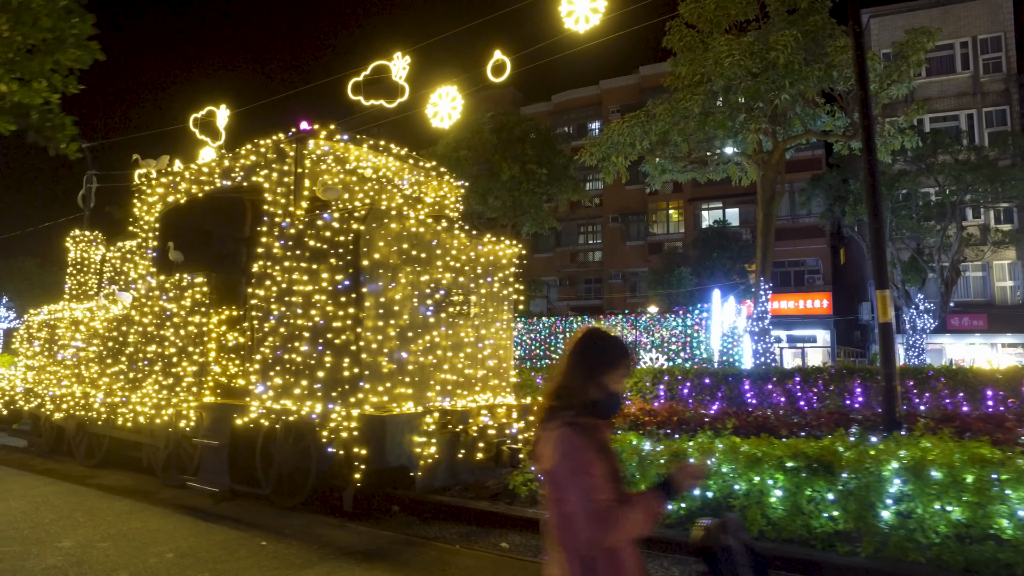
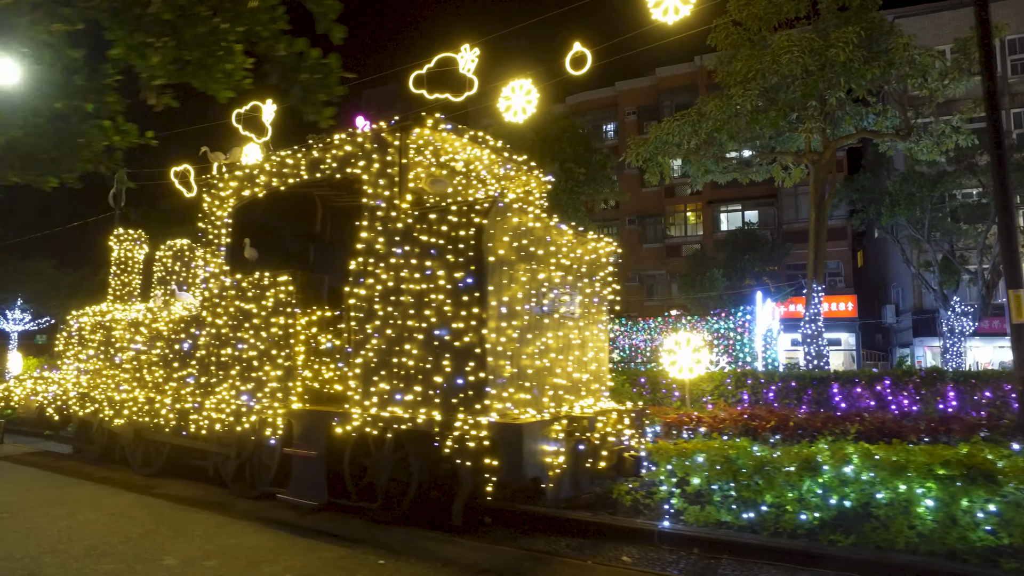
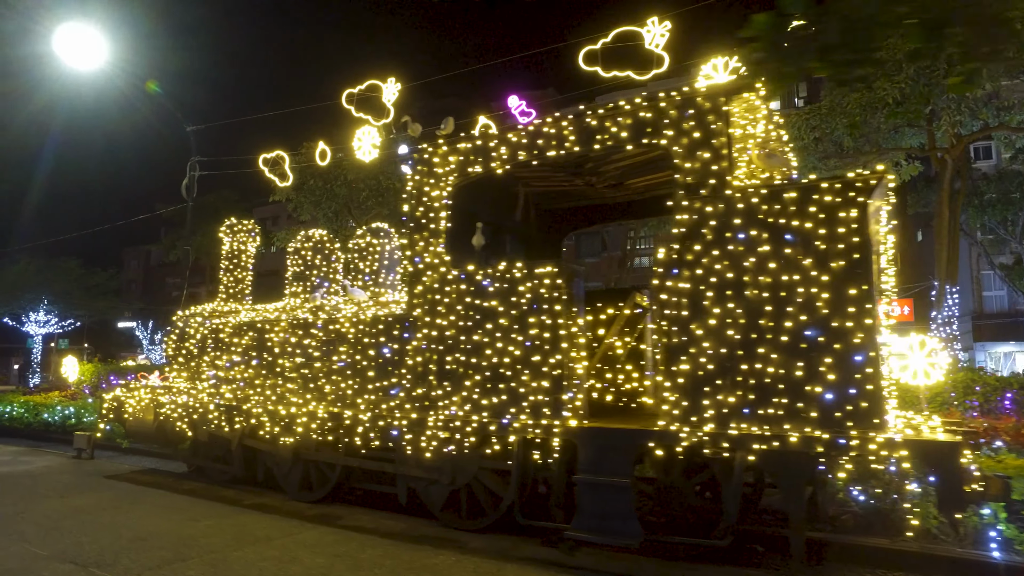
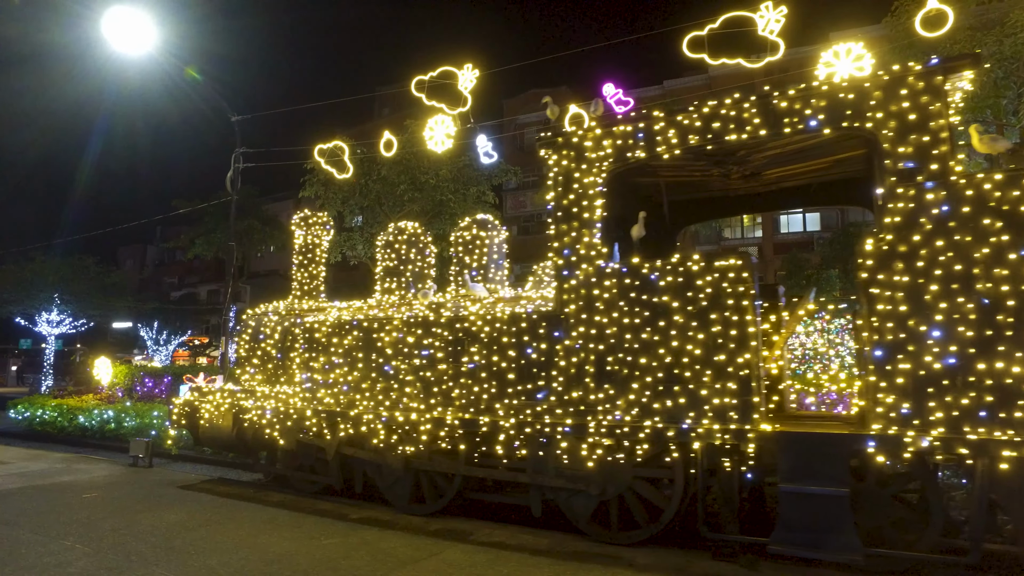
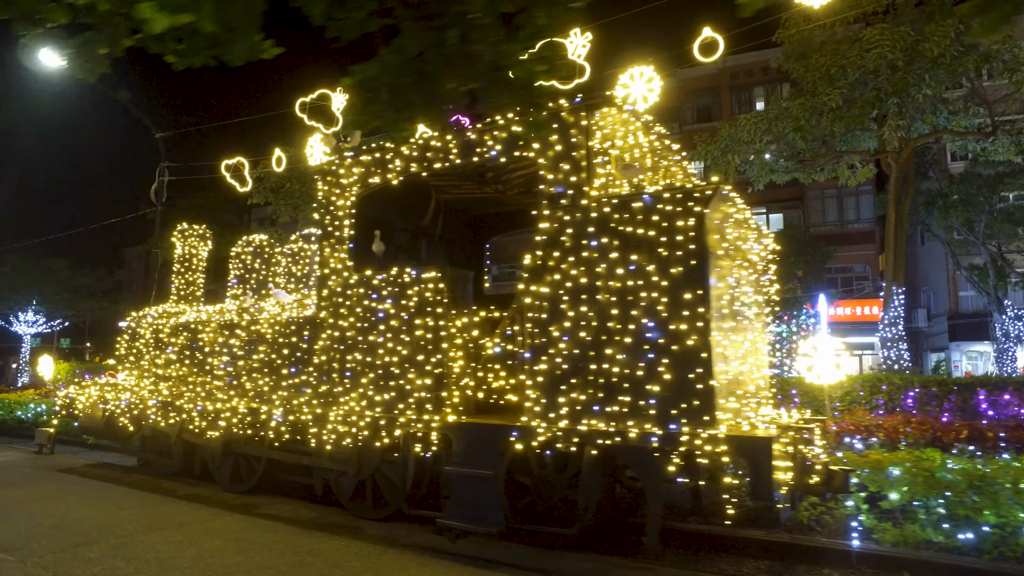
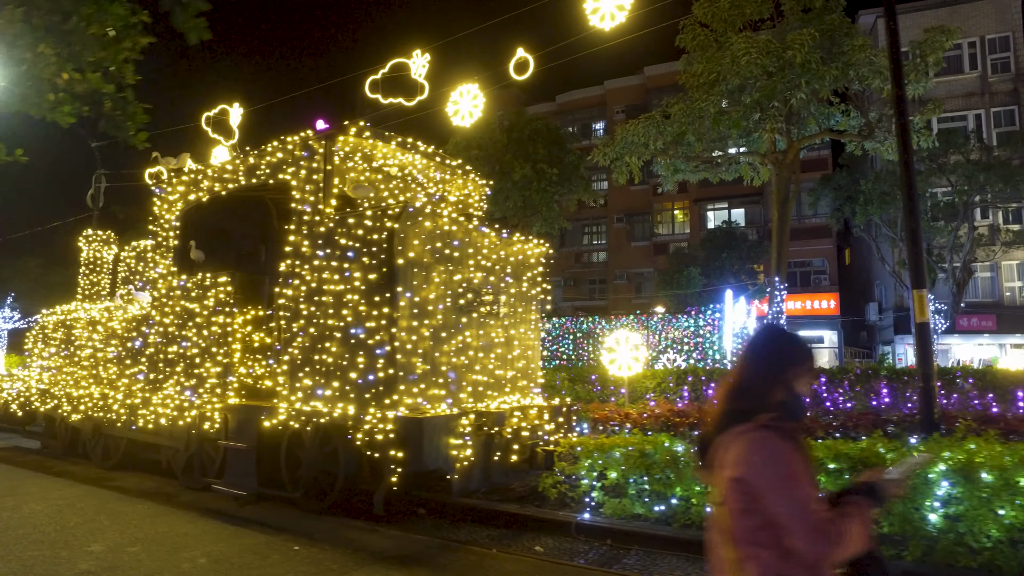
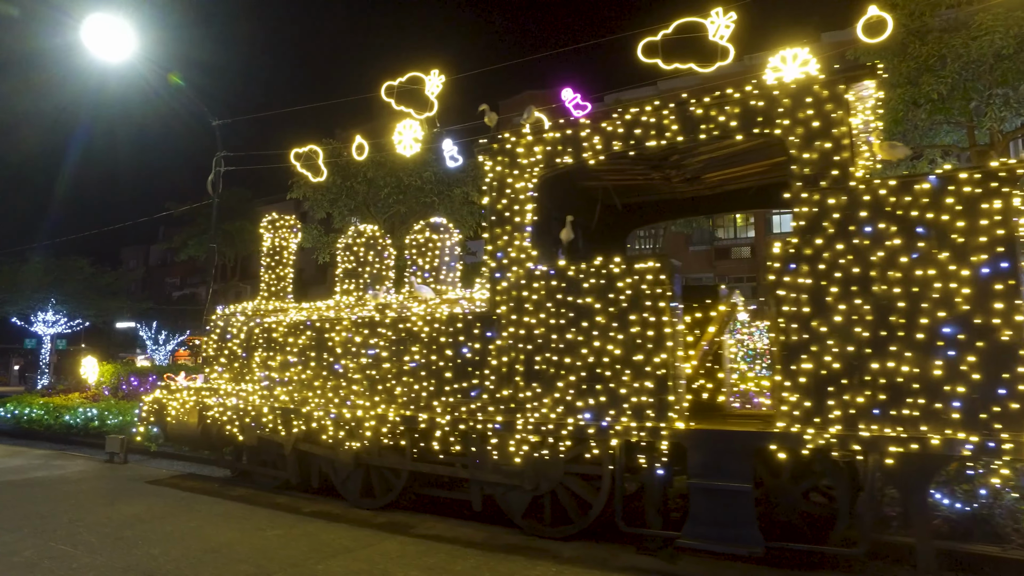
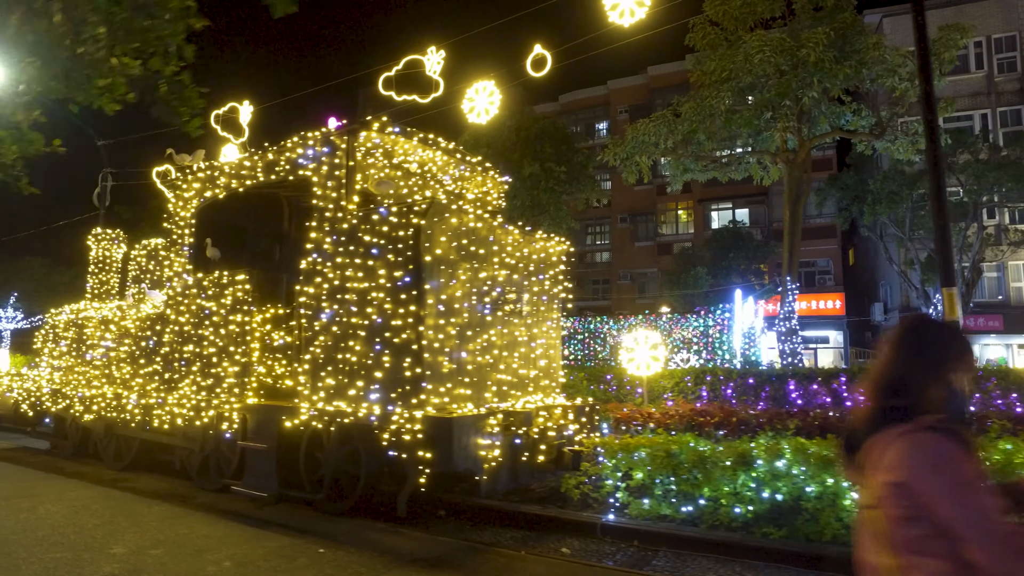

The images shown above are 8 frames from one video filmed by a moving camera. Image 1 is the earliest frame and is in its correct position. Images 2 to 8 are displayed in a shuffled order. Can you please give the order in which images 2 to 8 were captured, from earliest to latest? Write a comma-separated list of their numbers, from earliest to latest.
6, 8, 2, 5, 3, 7, 4
